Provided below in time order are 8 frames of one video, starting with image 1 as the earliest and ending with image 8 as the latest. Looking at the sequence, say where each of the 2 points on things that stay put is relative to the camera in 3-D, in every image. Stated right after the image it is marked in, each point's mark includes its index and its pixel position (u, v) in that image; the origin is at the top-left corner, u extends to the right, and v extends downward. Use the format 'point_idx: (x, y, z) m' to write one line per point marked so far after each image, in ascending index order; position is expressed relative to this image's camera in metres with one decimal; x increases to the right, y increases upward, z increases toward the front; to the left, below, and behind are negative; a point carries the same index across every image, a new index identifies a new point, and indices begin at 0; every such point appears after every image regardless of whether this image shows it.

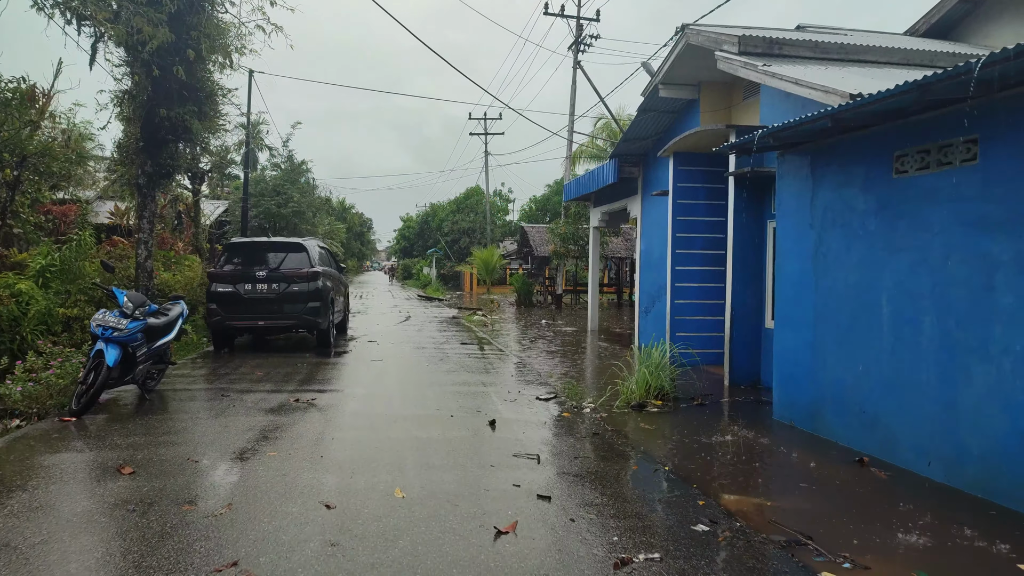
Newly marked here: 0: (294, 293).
0: (-3.1, -0.1, +10.5) m
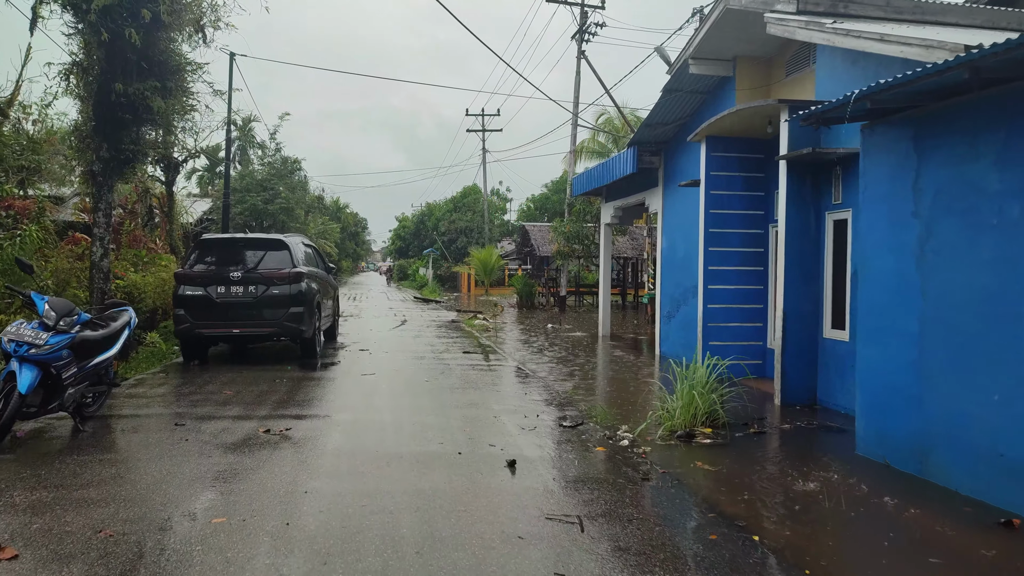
0: (-2.9, -0.1, +9.2) m
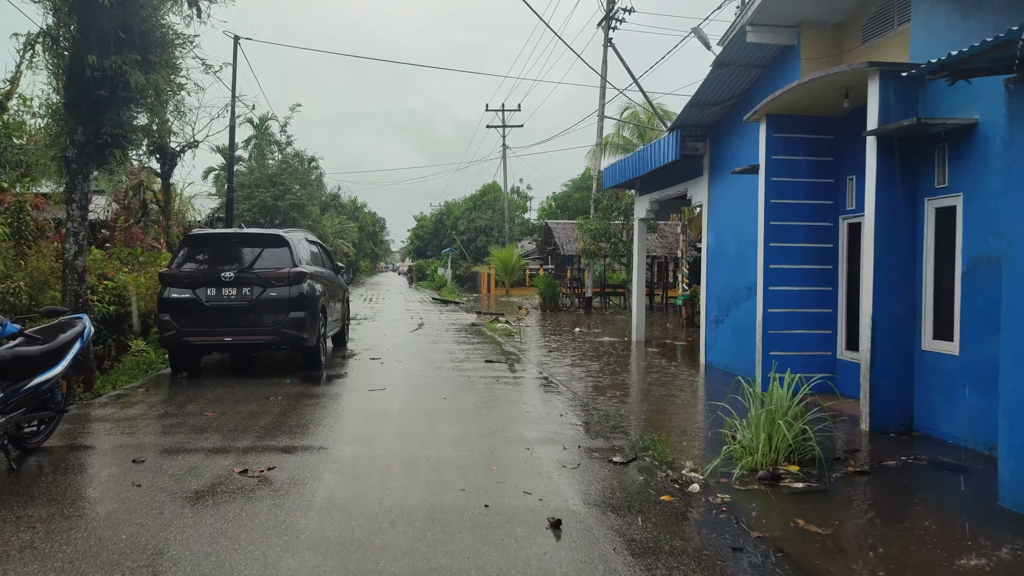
0: (-2.6, -0.1, +8.1) m
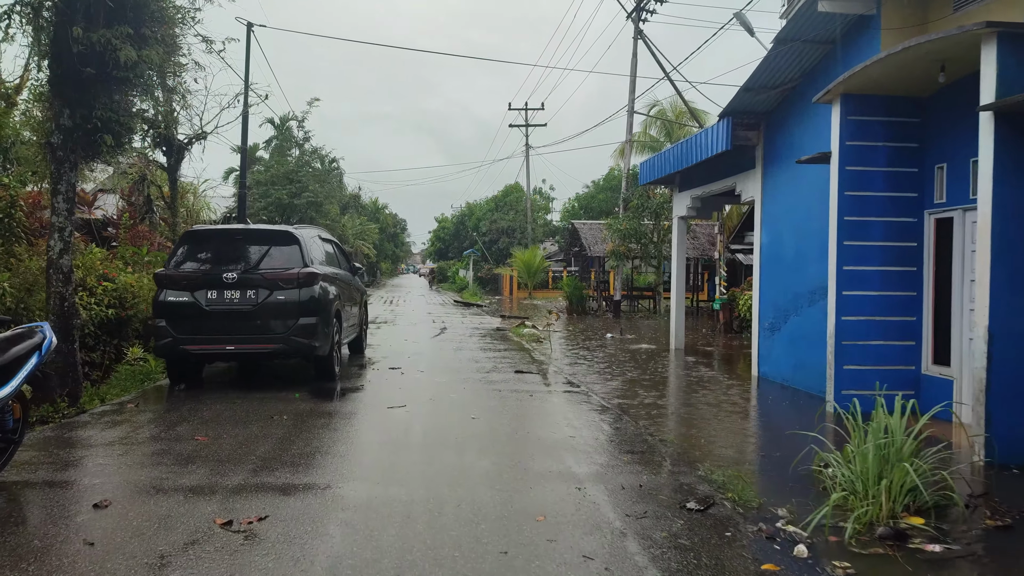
0: (-2.3, -0.2, +7.2) m
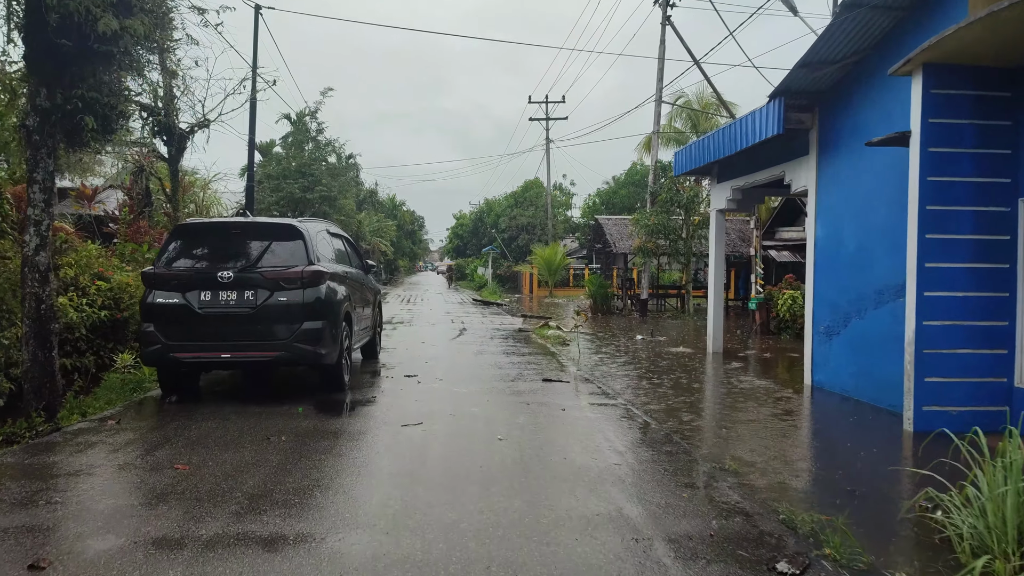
0: (-2.0, -0.2, +6.5) m
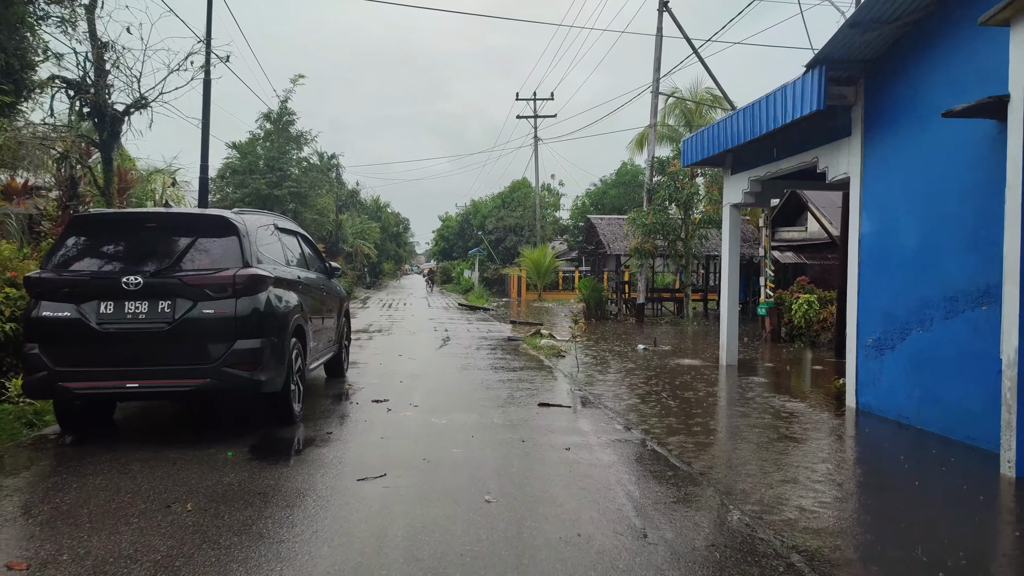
0: (-2.1, -0.2, +5.1) m
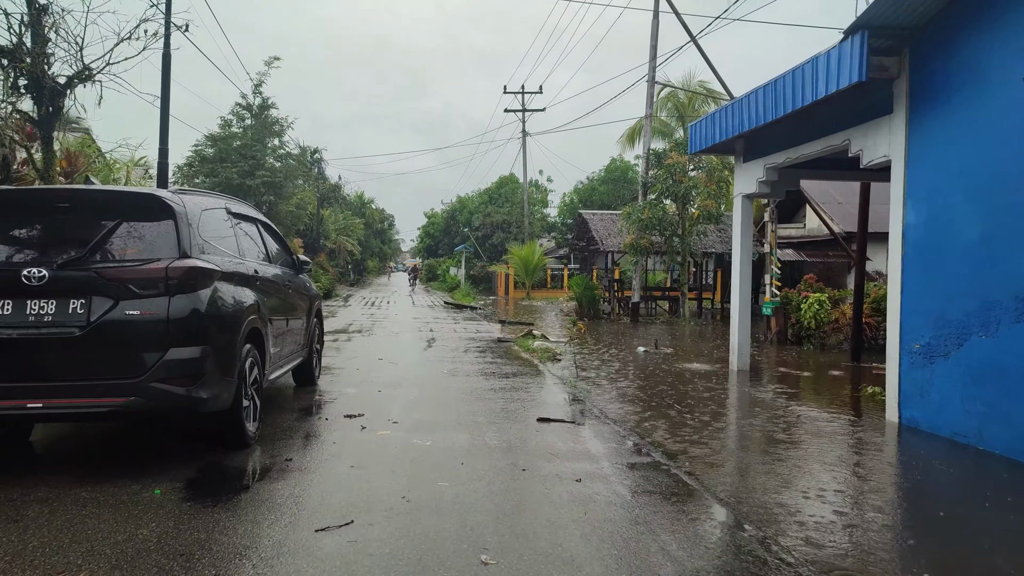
0: (-2.1, -0.2, +4.1) m
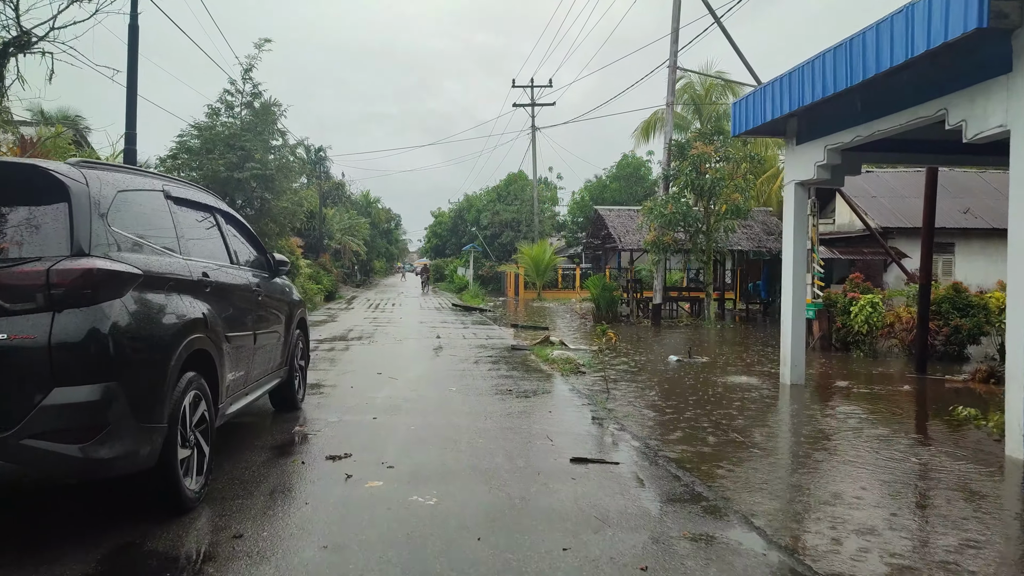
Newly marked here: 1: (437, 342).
0: (-1.9, -0.2, +2.8) m
1: (-1.3, -0.9, +12.6) m
